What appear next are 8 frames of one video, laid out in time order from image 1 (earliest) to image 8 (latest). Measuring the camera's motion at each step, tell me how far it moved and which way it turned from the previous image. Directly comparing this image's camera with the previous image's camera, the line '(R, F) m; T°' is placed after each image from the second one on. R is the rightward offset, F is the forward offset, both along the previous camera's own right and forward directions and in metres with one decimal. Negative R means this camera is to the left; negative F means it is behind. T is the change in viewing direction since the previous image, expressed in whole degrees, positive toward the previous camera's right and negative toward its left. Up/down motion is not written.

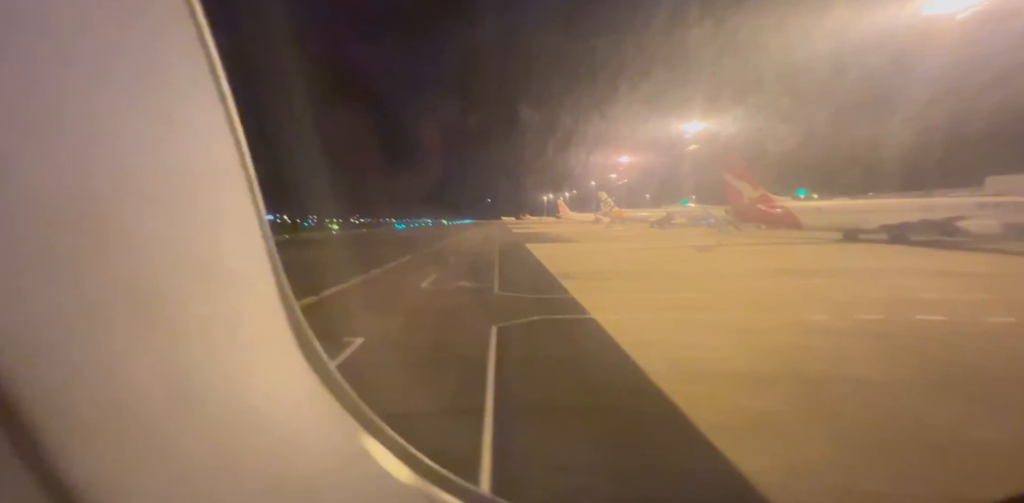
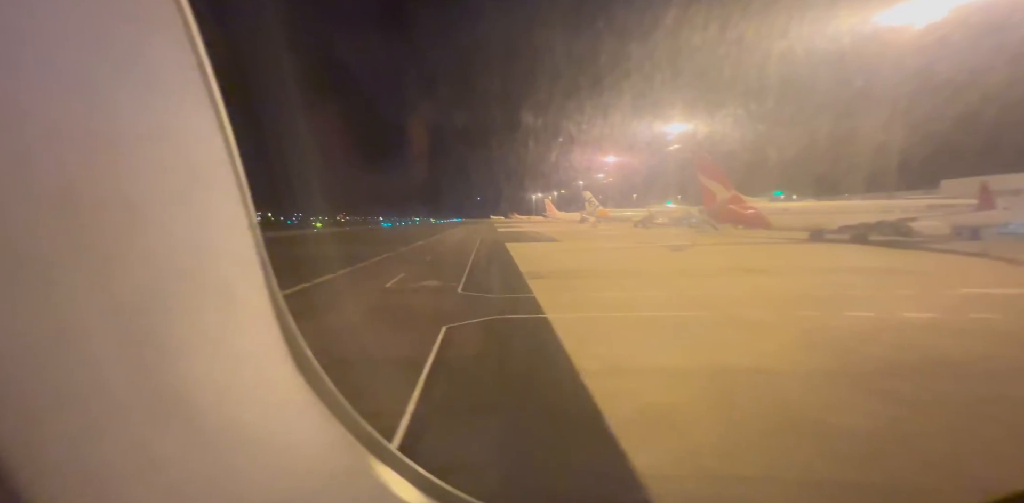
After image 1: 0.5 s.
(+0.6, -0.1) m; +2°
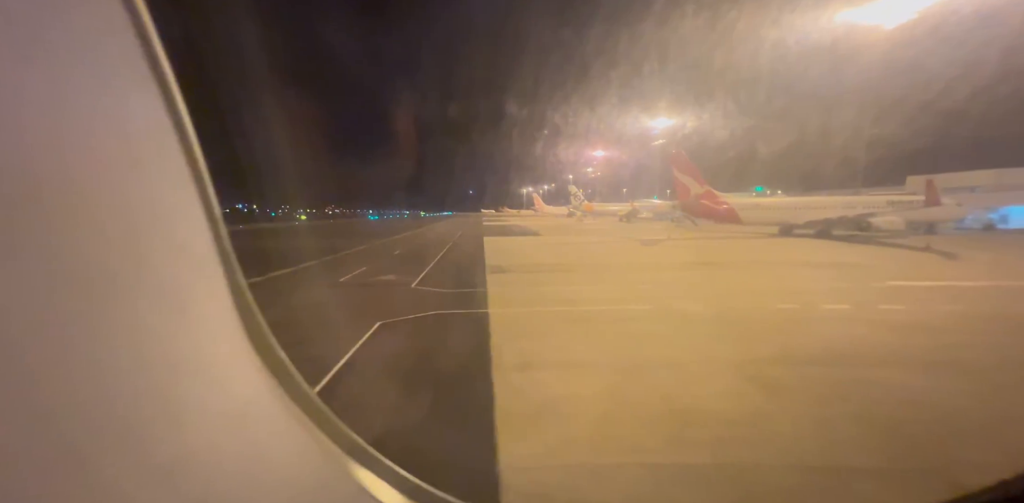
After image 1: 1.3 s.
(+0.8, 0.0) m; +2°
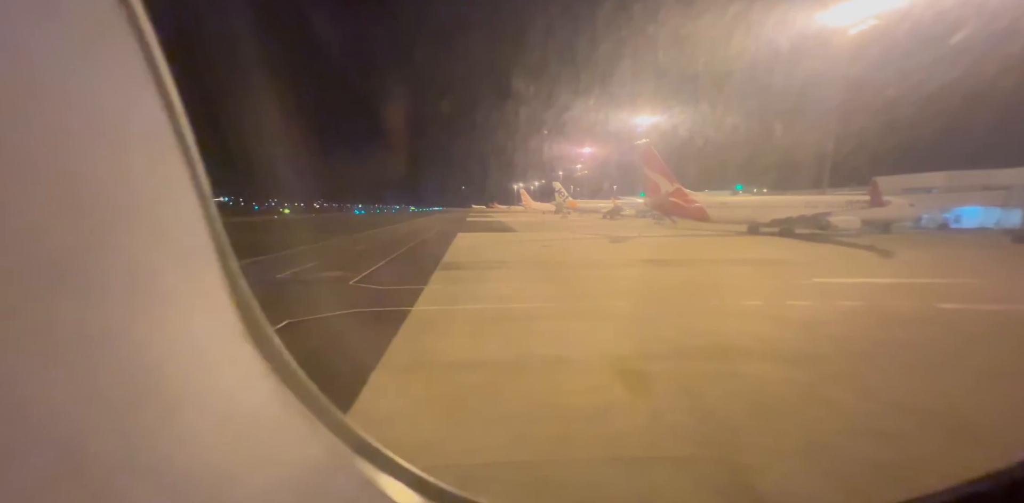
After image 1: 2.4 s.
(+1.1, 0.0) m; +2°
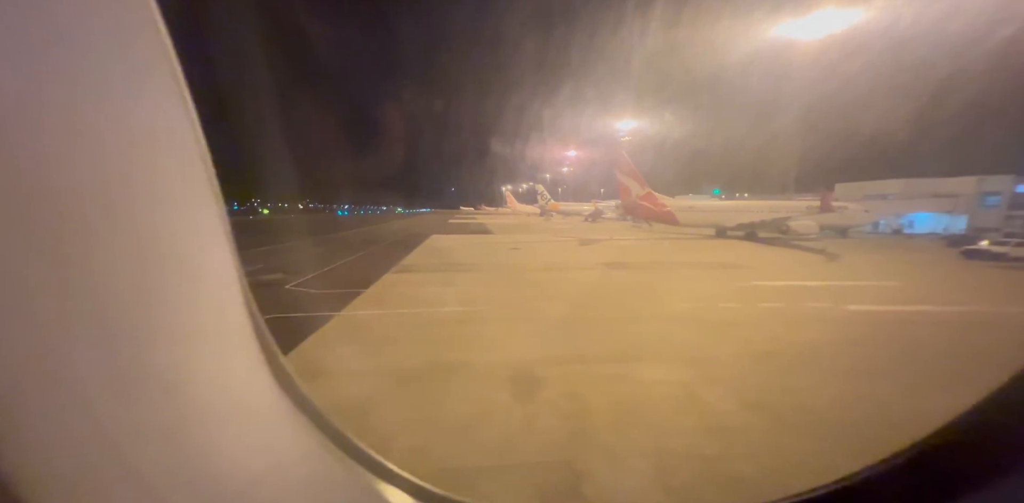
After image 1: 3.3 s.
(+0.9, 0.0) m; +3°
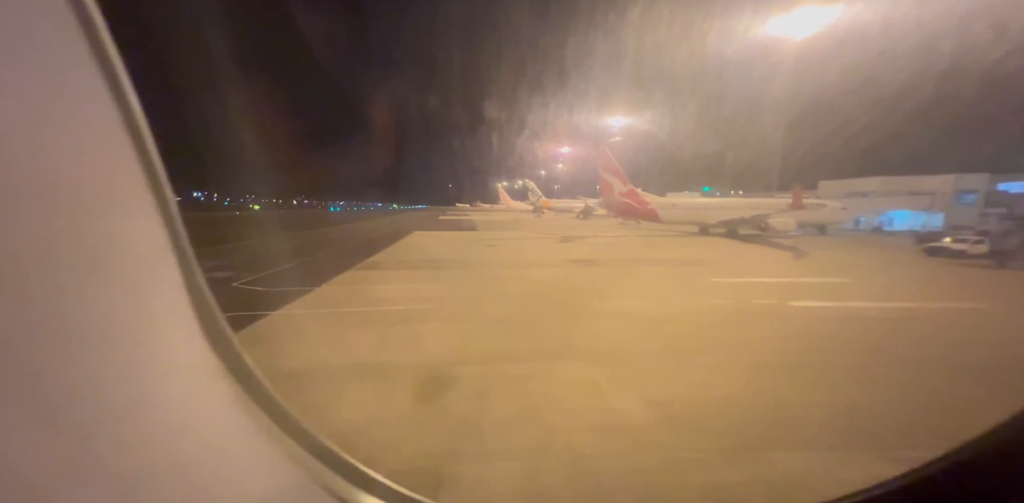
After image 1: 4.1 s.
(+0.8, +0.1) m; +1°
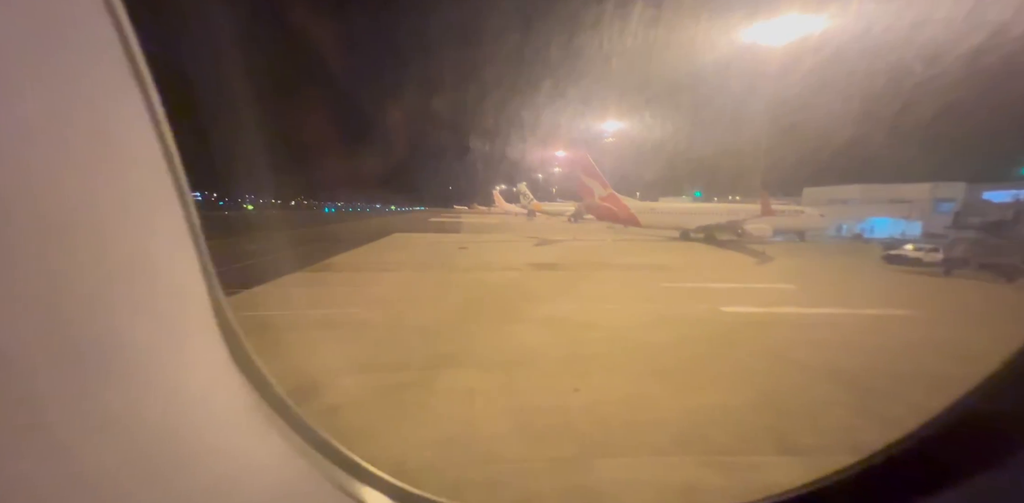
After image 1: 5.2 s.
(+1.1, 0.0) m; +1°
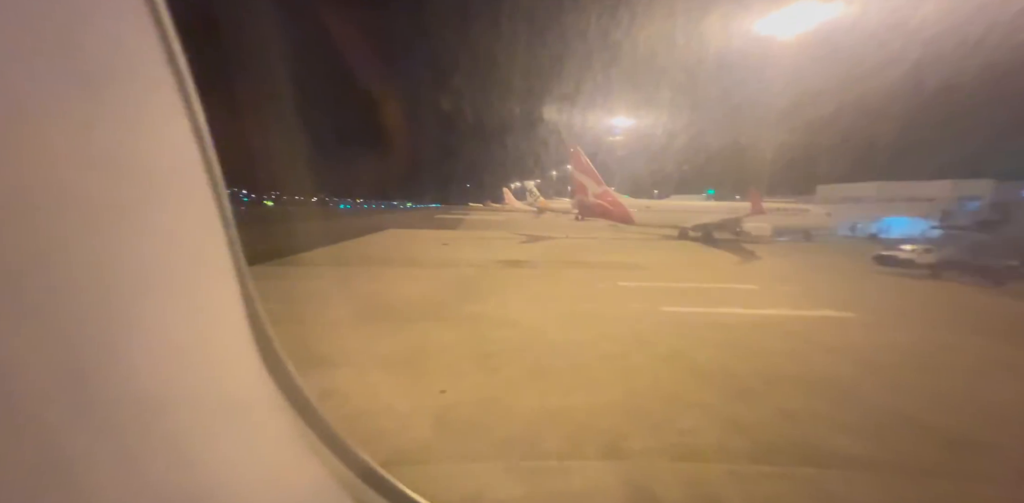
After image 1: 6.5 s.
(+1.3, +0.1) m; -2°
